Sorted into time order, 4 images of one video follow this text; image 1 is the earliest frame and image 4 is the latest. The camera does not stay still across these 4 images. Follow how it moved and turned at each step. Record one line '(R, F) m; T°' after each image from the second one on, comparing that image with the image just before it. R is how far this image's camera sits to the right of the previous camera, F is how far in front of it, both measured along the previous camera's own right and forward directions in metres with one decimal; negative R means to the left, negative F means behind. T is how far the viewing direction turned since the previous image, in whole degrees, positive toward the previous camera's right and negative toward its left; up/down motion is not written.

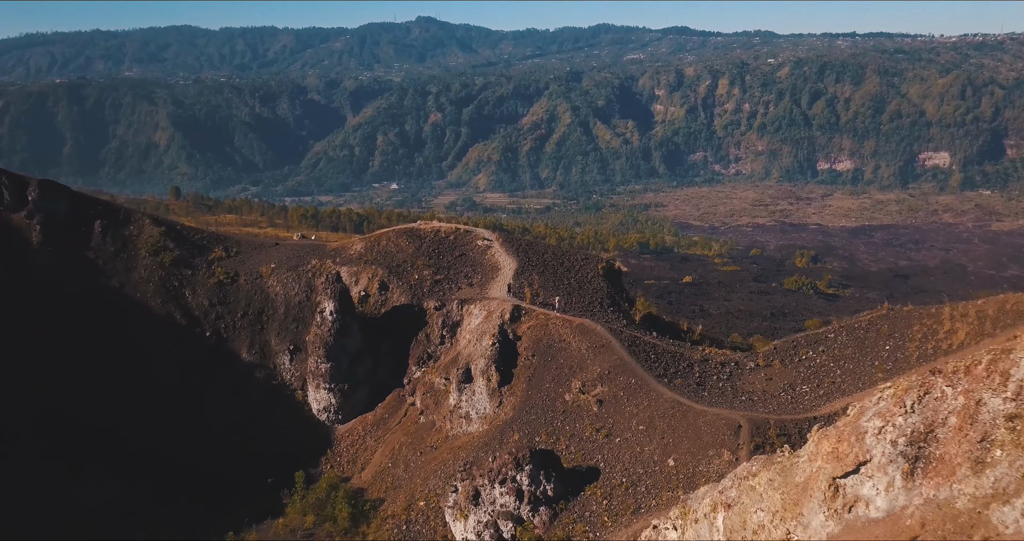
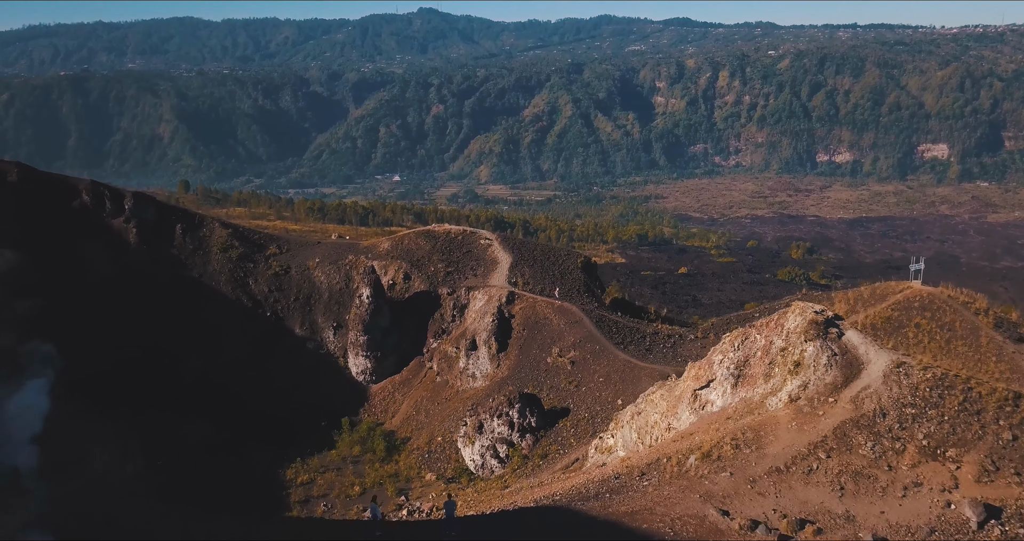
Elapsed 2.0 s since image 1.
(+0.3, -7.4) m; 0°
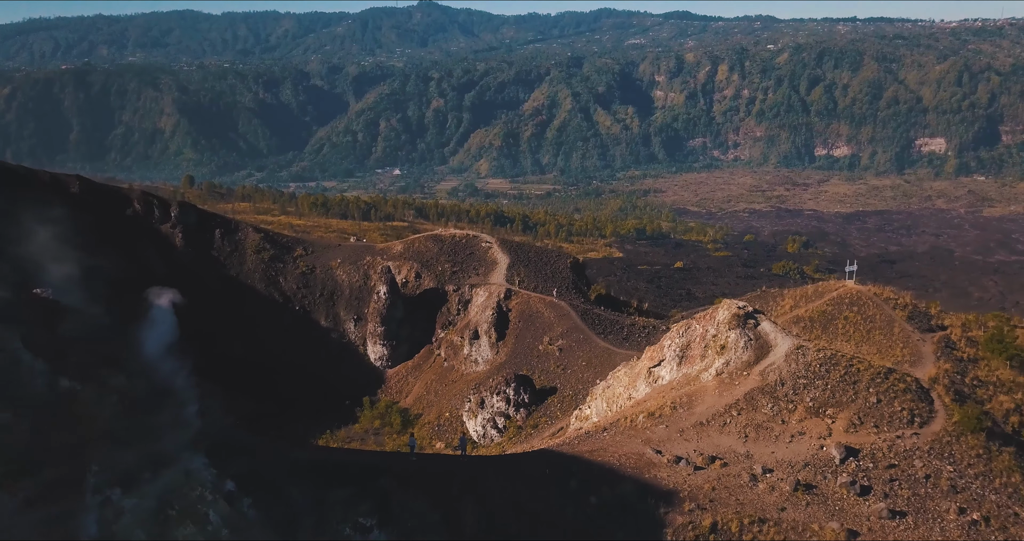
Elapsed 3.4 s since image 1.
(+0.2, -5.2) m; 0°
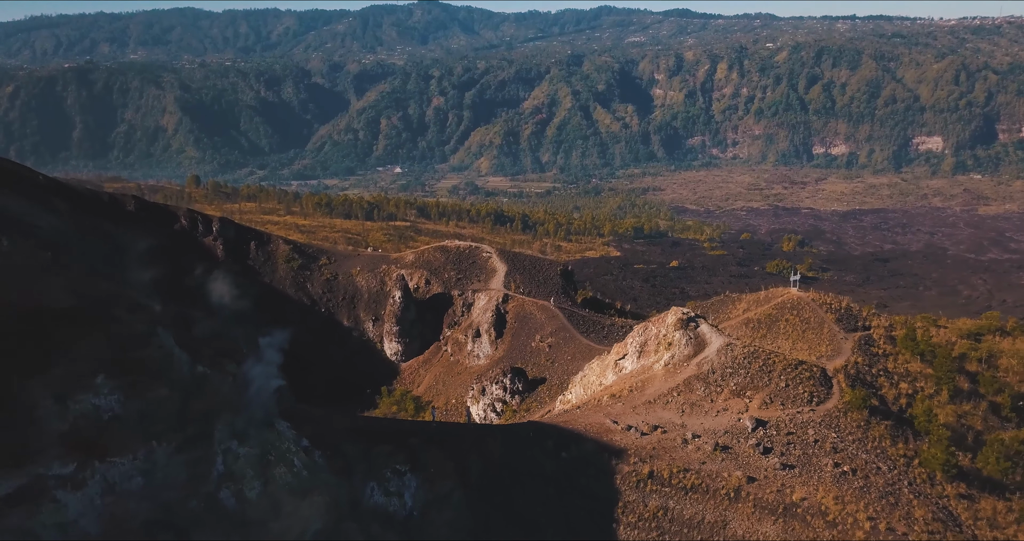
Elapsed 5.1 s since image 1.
(+0.2, -6.2) m; 0°
